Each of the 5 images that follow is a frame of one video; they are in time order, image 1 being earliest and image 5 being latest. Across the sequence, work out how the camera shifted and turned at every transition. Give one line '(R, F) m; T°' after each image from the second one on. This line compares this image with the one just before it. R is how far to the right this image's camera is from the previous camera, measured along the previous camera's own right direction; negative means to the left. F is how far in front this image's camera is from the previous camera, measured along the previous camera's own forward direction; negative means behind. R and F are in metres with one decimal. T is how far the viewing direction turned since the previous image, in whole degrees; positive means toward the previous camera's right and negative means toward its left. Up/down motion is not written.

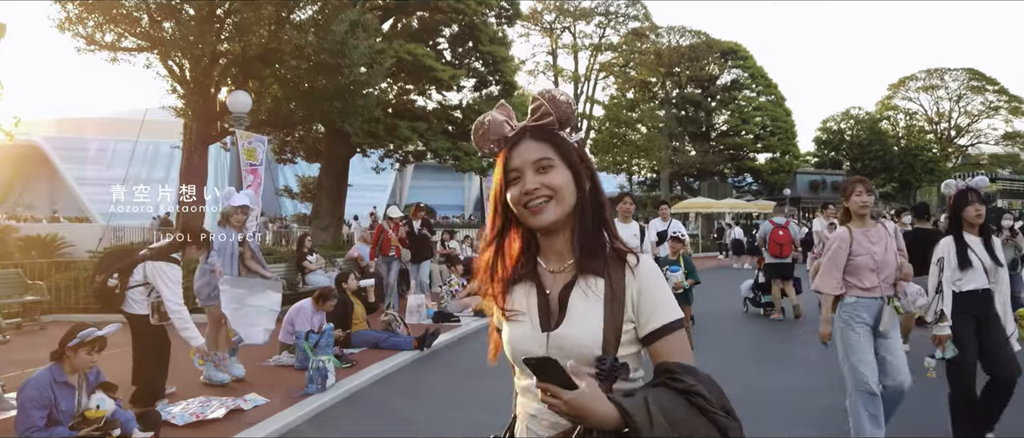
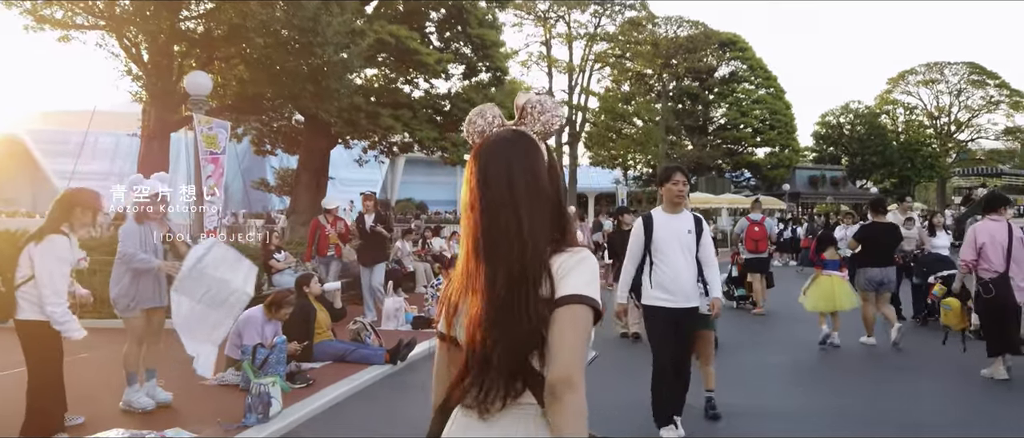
(+0.1, +1.2) m; 0°
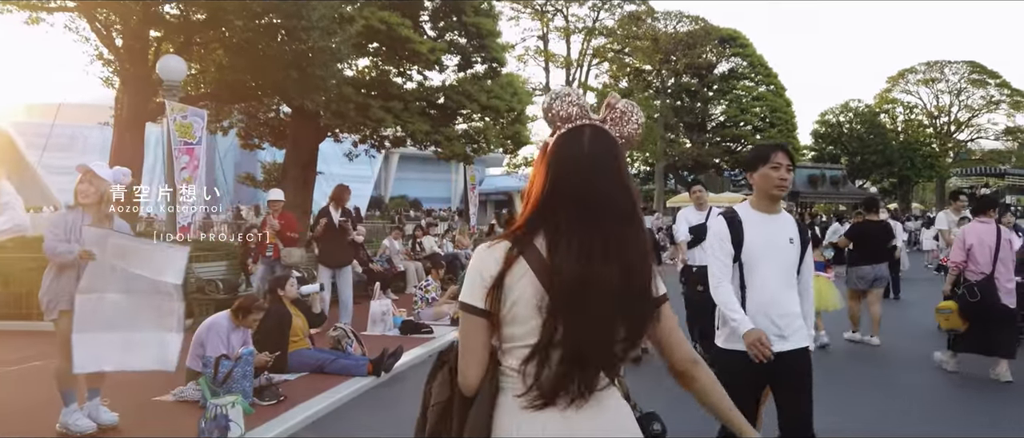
(0.0, +0.8) m; 0°
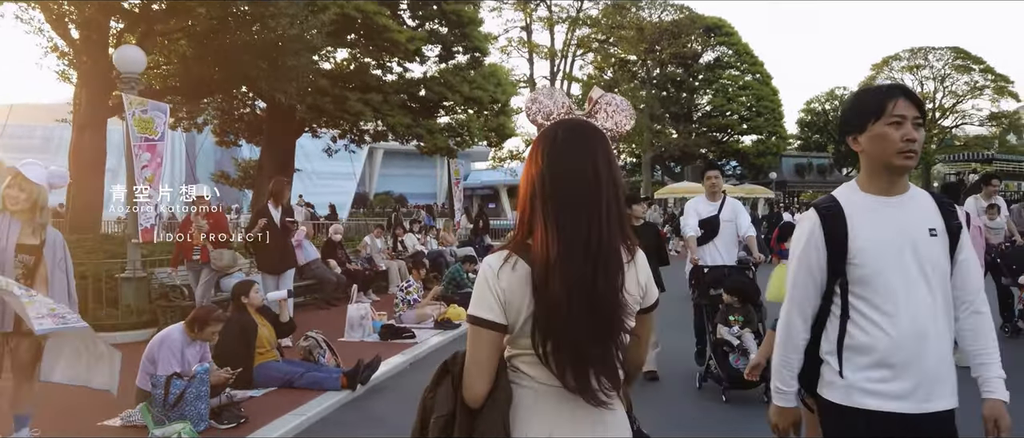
(0.0, +0.6) m; +1°
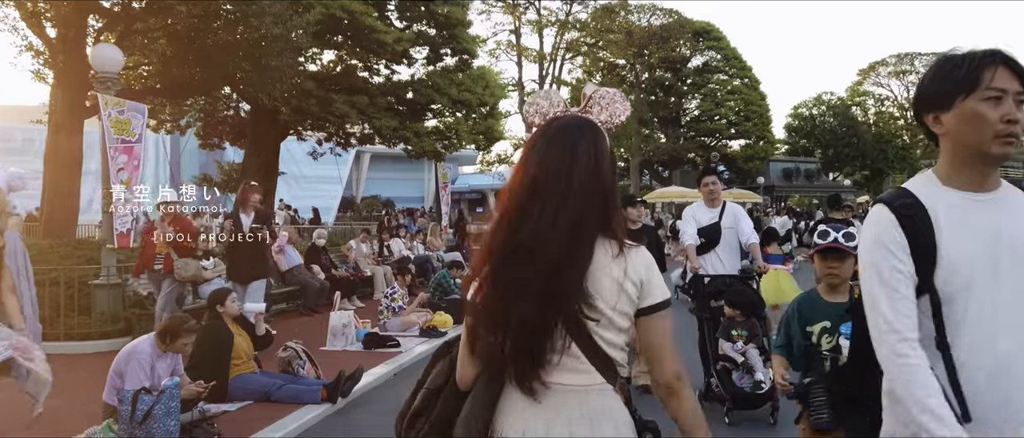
(0.0, +0.2) m; +1°
